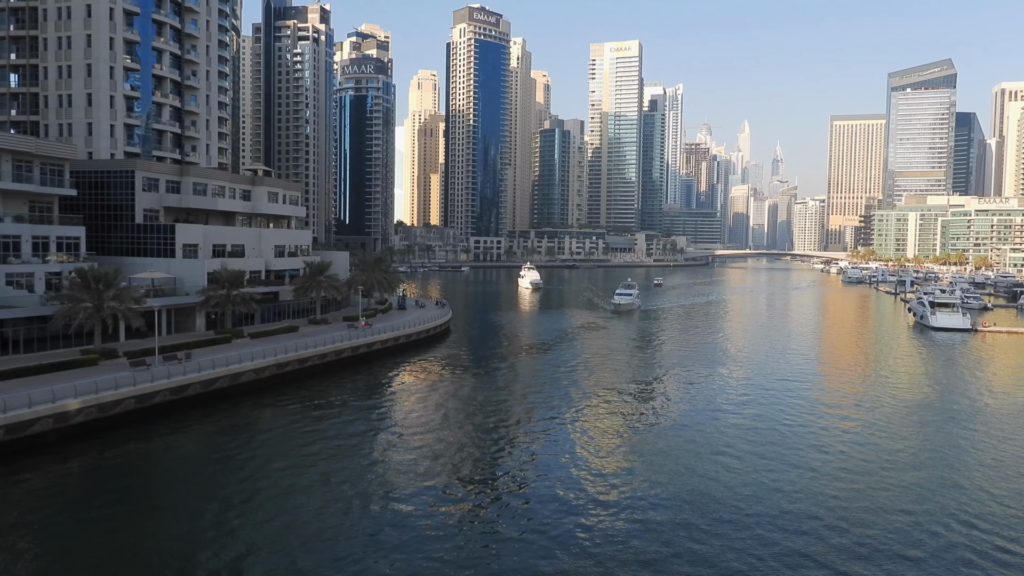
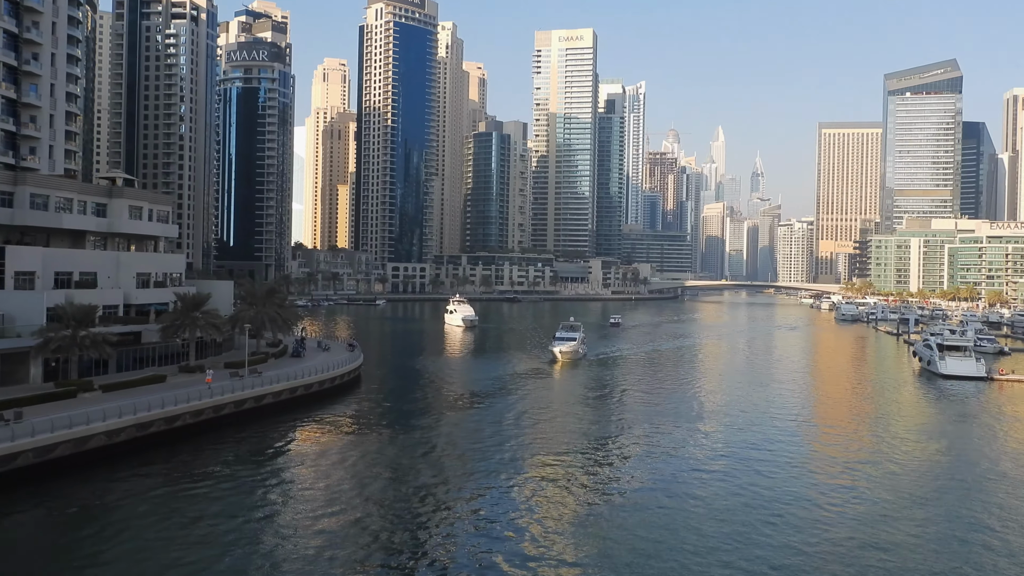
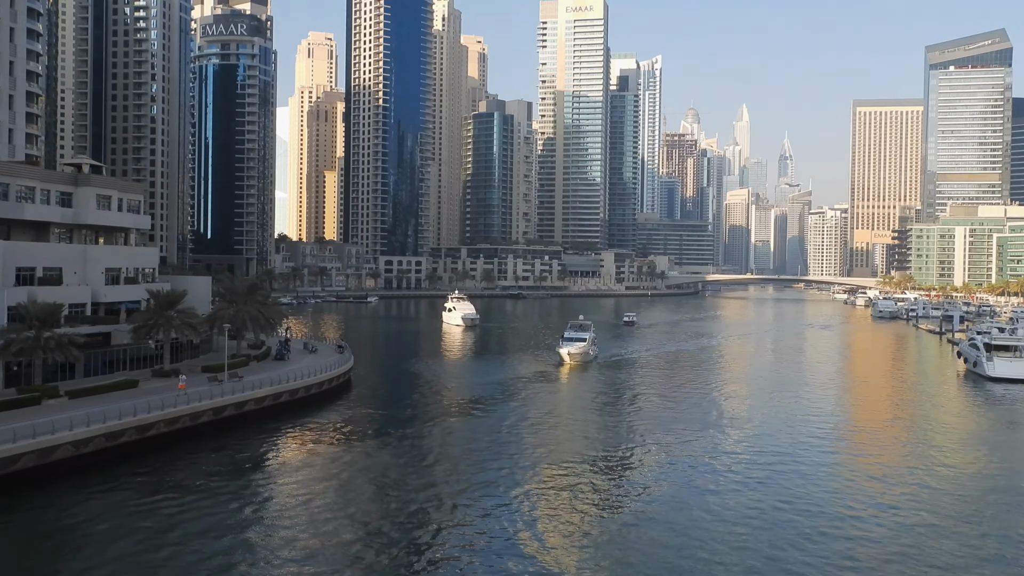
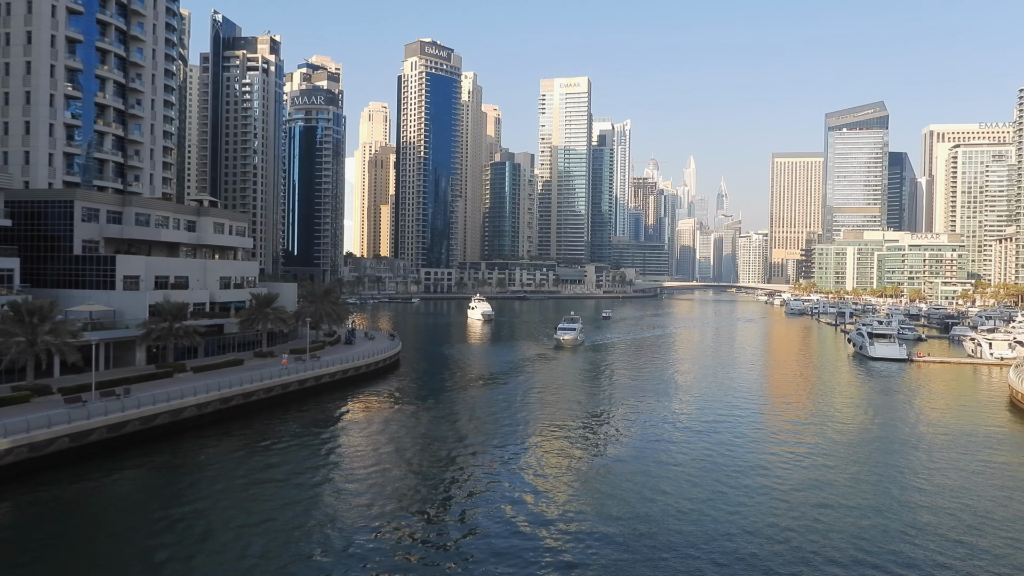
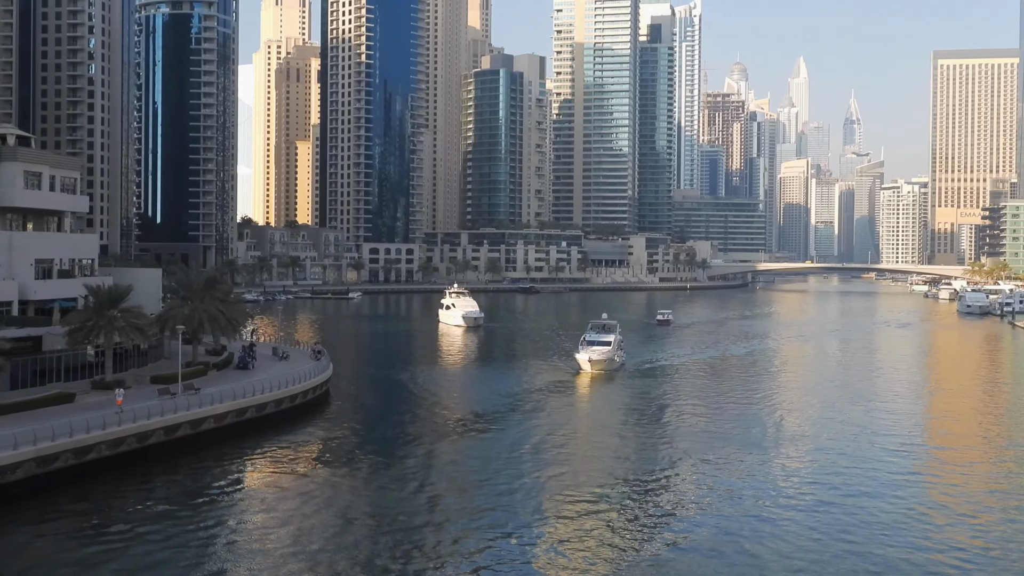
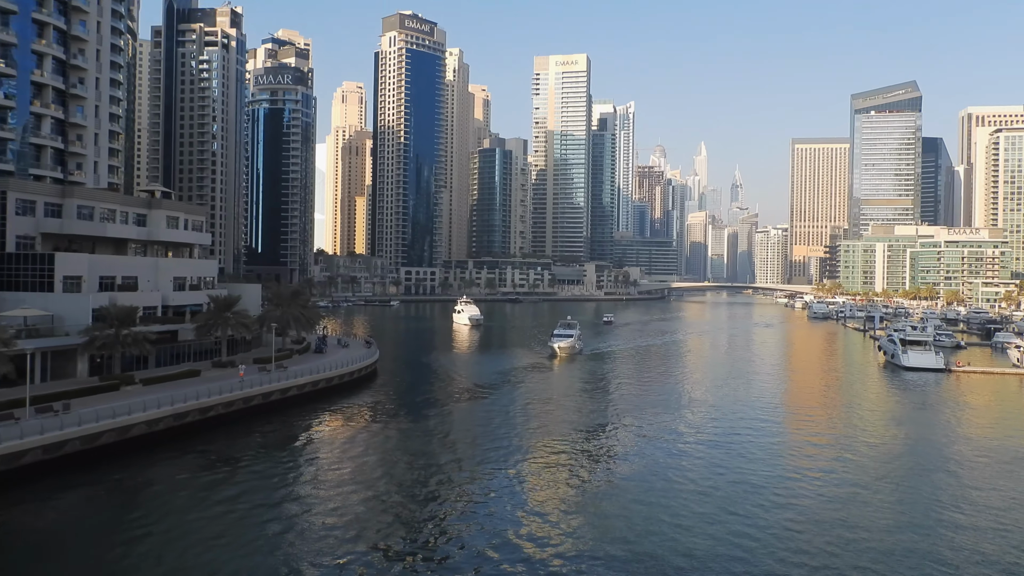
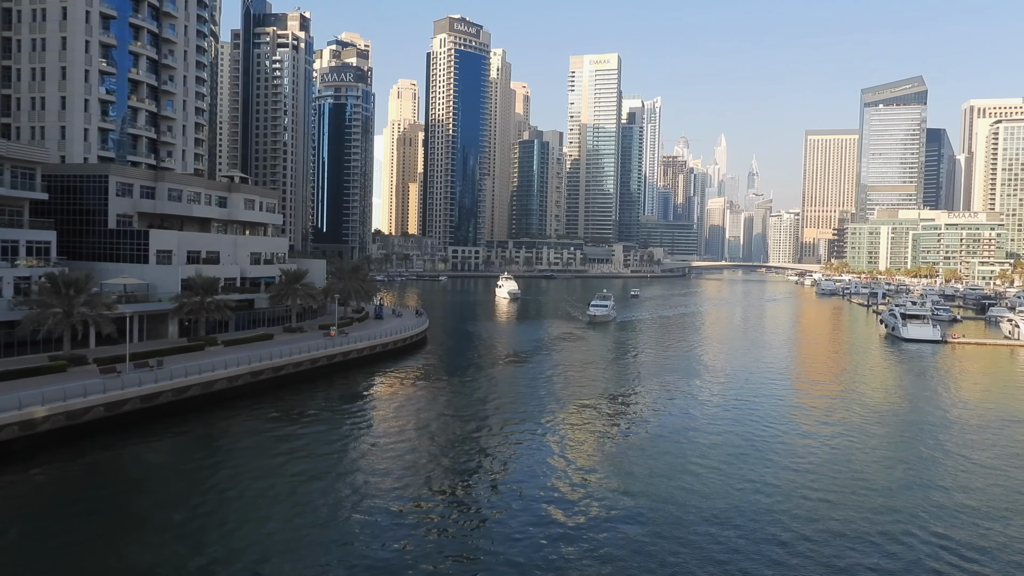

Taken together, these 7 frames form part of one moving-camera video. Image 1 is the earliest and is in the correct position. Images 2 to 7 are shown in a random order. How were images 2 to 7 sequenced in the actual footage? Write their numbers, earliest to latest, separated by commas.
7, 4, 6, 2, 3, 5
